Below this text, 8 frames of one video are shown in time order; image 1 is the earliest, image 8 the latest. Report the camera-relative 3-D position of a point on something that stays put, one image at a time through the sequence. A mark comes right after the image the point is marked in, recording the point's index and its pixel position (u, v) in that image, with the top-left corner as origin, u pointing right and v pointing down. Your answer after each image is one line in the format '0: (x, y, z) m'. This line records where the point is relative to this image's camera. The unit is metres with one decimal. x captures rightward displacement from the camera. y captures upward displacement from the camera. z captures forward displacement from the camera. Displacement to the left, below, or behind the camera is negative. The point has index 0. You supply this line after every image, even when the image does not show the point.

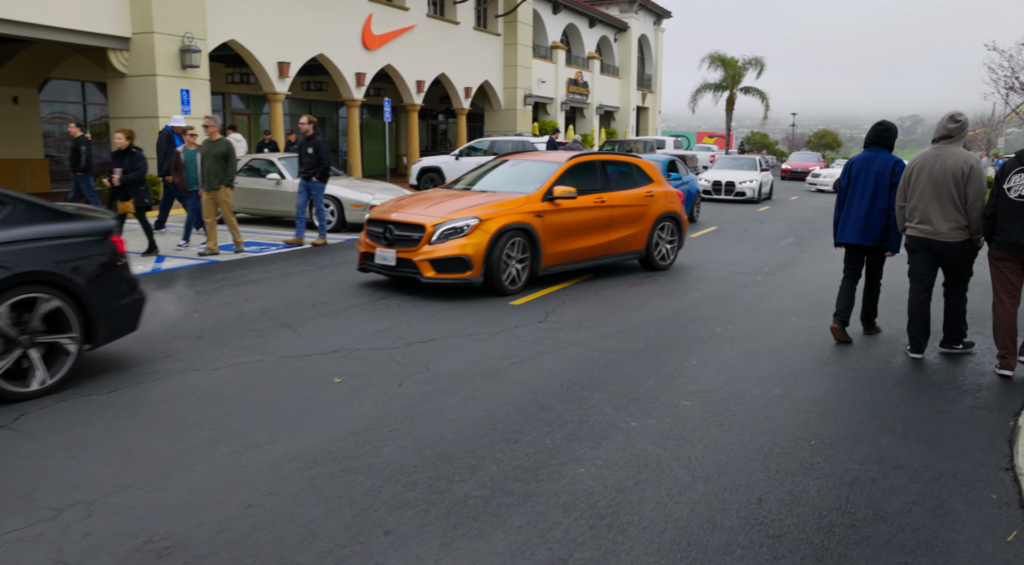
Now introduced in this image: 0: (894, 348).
0: (+3.2, -0.6, +6.6) m
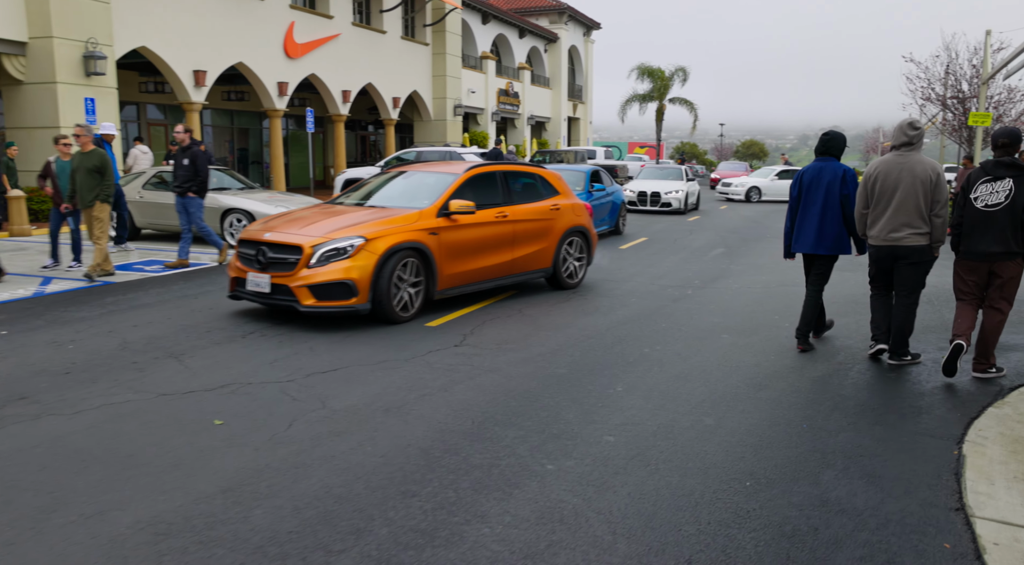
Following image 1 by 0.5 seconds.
0: (+2.6, -0.7, +6.2) m
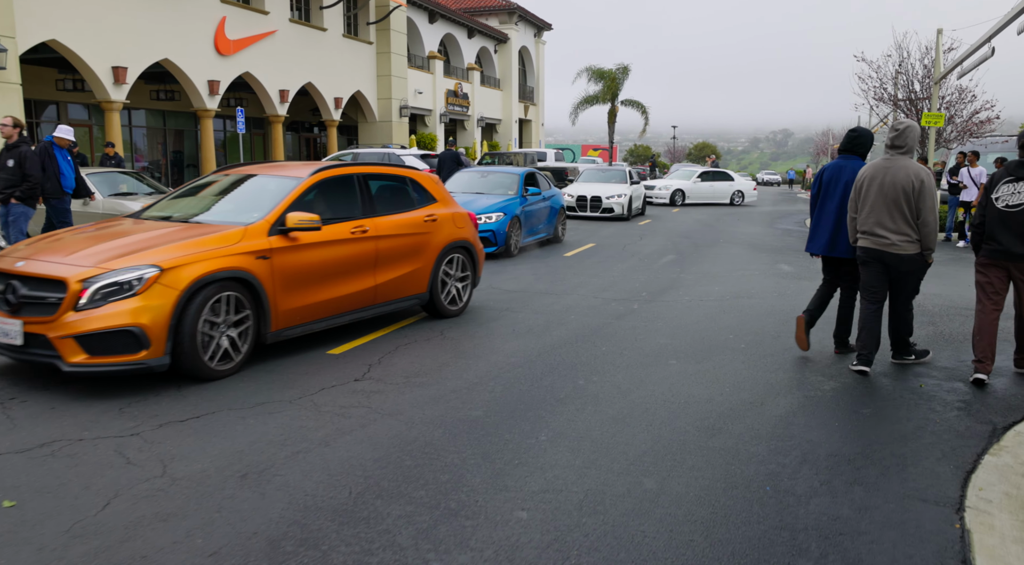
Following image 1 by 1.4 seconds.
0: (+1.9, -0.8, +5.3) m
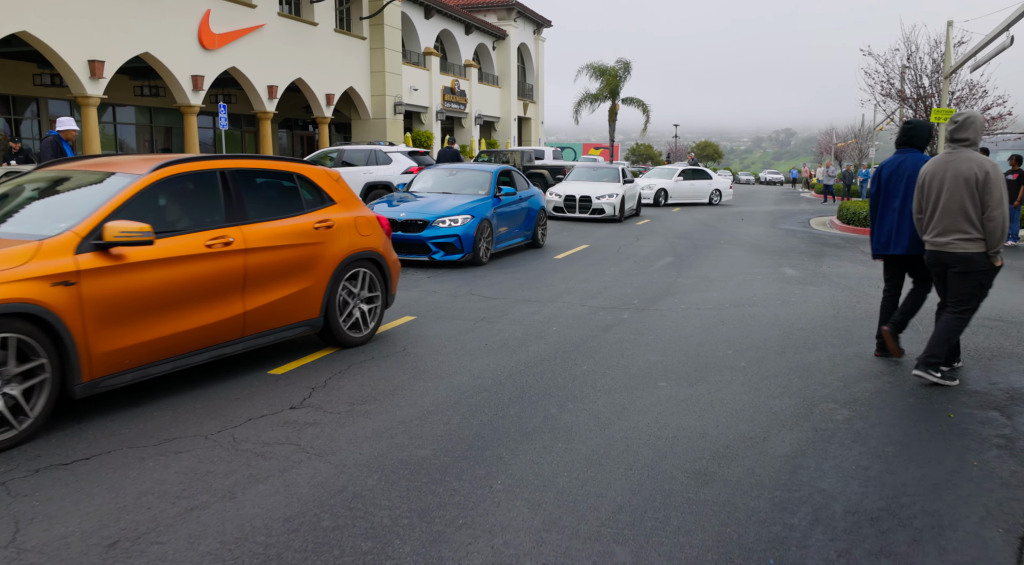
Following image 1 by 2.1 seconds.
0: (+1.7, -0.9, +4.5) m
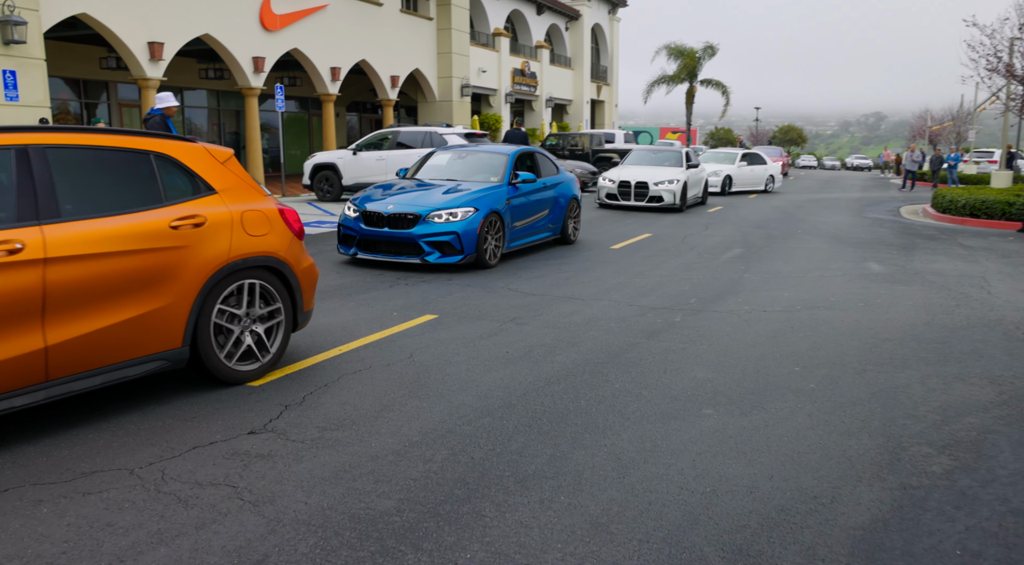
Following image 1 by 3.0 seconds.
0: (+1.6, -1.0, +3.4) m
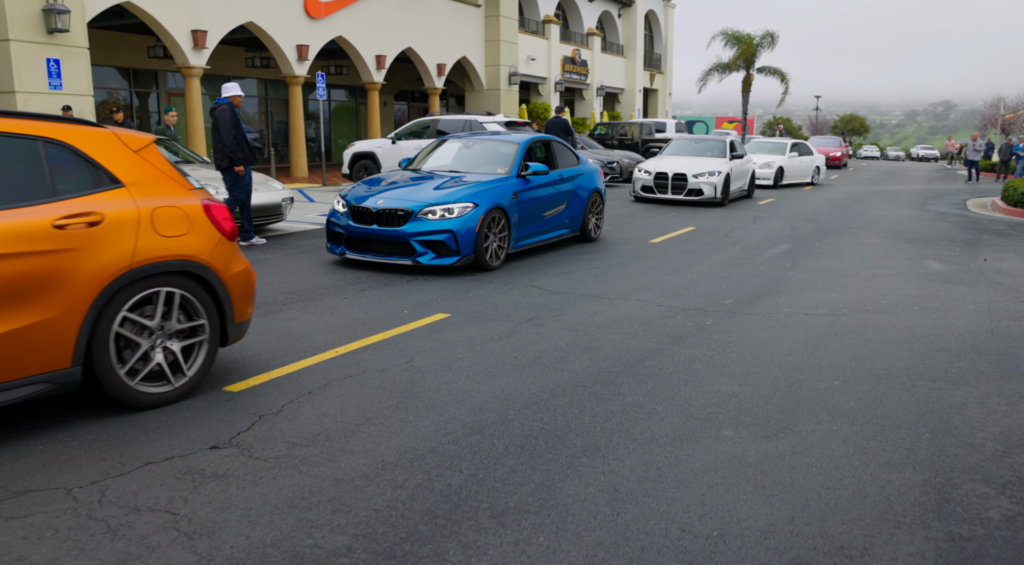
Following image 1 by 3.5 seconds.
0: (+1.5, -1.0, +2.9) m
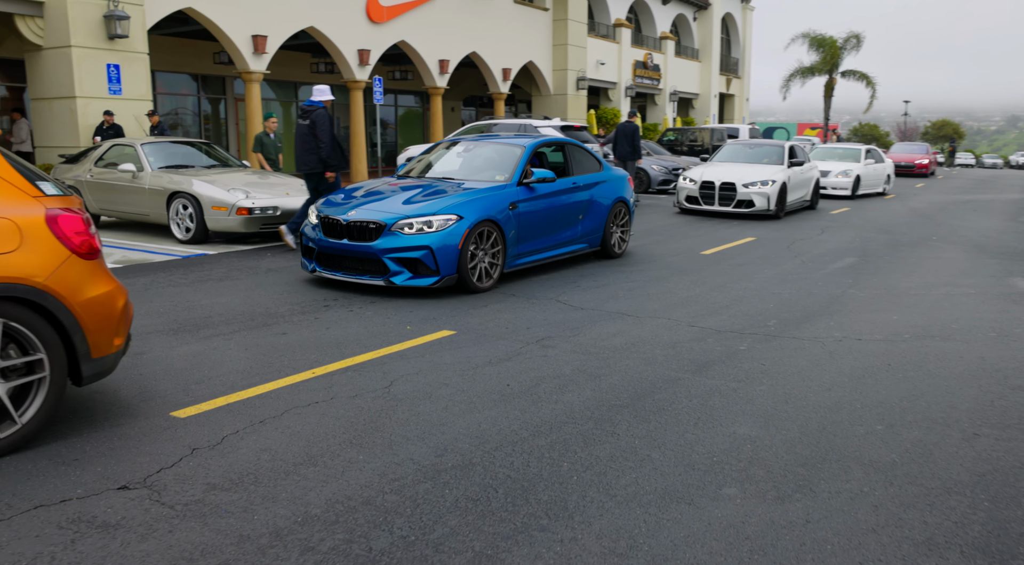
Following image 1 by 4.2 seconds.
0: (+1.2, -1.1, +2.1) m
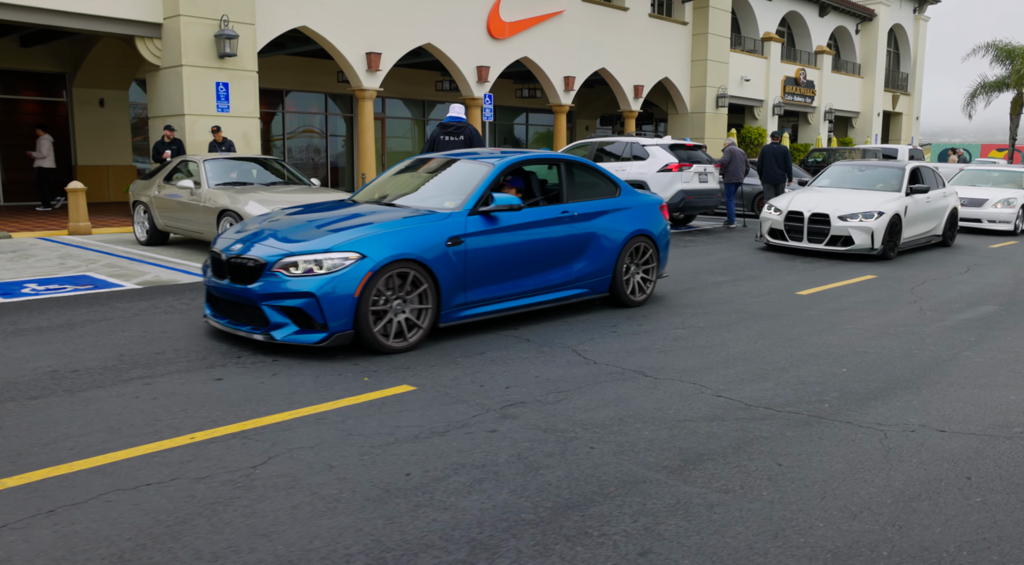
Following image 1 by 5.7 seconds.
0: (+0.2, -1.4, +0.8) m
